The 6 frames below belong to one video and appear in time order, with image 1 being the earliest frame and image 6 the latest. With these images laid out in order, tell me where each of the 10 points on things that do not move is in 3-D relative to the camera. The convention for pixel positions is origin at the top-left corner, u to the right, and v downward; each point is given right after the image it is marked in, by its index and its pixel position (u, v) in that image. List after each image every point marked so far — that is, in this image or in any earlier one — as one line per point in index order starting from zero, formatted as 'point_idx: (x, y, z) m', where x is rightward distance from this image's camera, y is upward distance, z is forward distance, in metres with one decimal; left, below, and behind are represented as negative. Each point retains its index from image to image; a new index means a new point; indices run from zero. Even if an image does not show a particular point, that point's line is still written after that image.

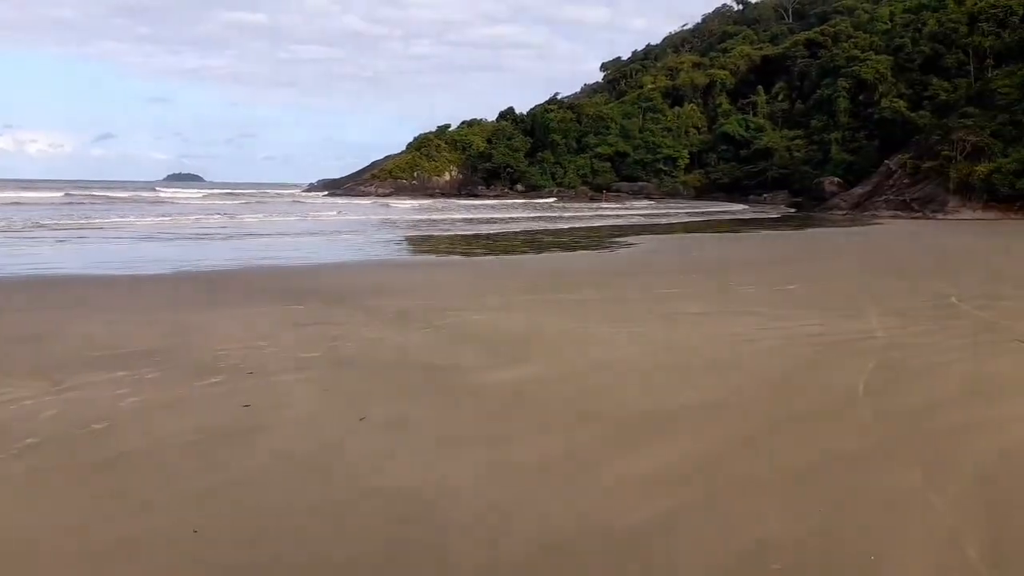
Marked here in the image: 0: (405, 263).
0: (-1.7, +0.4, +12.4) m
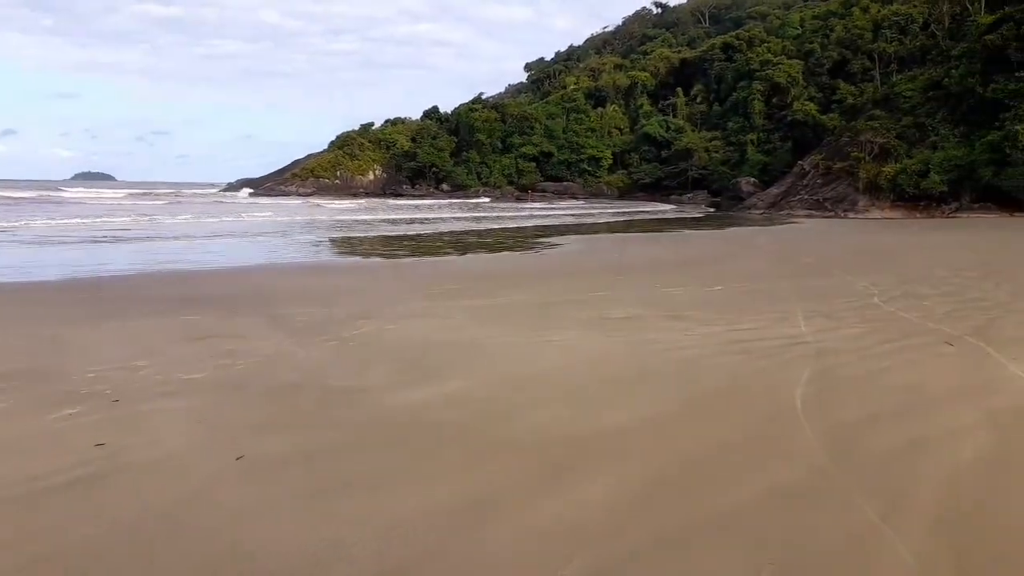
0: (-2.8, +0.3, +11.9) m
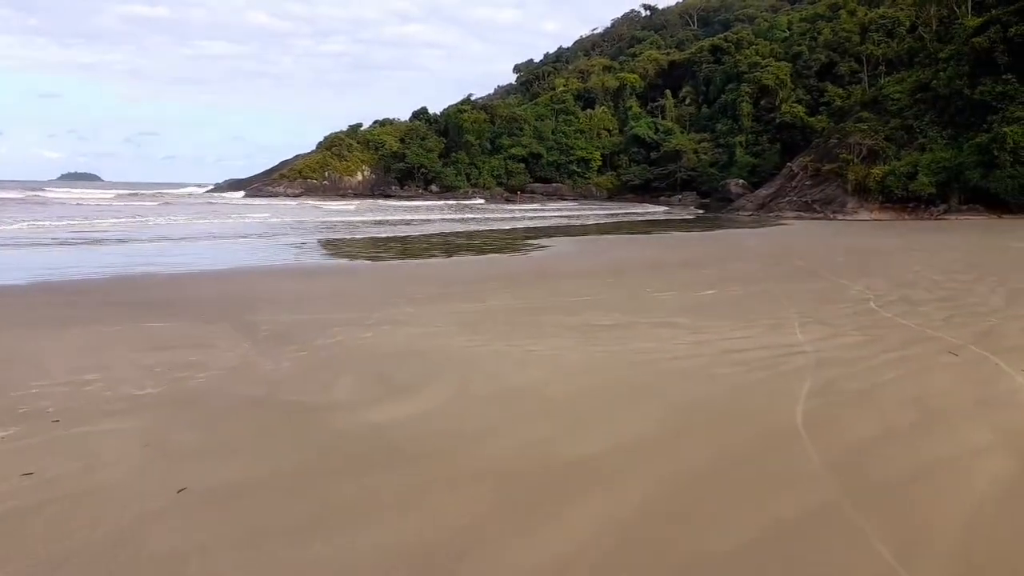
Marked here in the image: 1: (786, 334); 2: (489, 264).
0: (-3.1, +0.3, +11.6) m
1: (+1.8, -0.3, +5.1) m
2: (-0.4, +0.4, +12.6) m
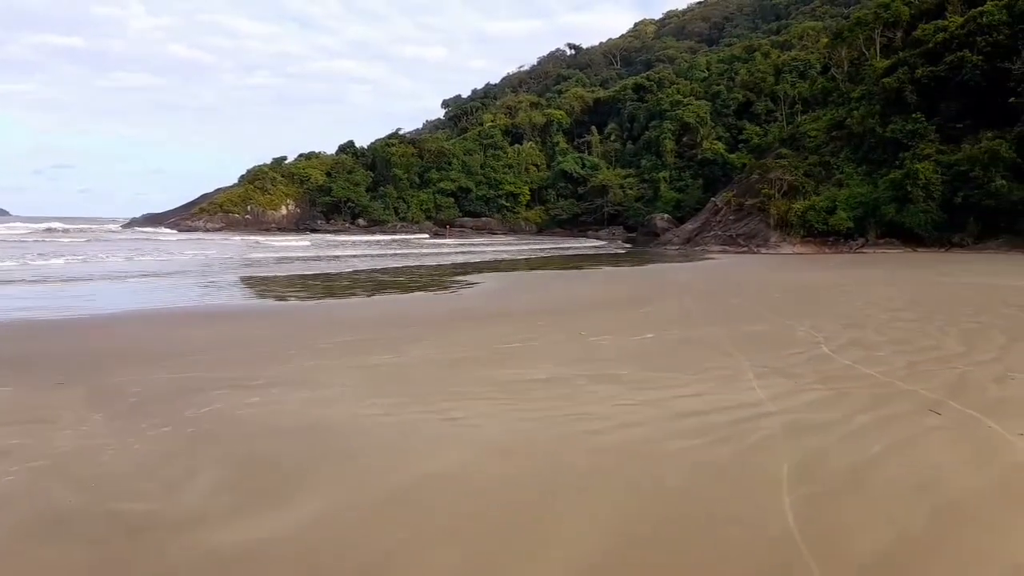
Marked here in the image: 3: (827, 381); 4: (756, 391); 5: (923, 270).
0: (-4.1, -0.3, +10.6) m
1: (+1.3, -0.6, +4.5) m
2: (-1.5, -0.2, +11.7) m
3: (+1.9, -0.6, +4.7) m
4: (+1.4, -0.6, +4.4) m
5: (+9.0, +0.4, +16.9) m
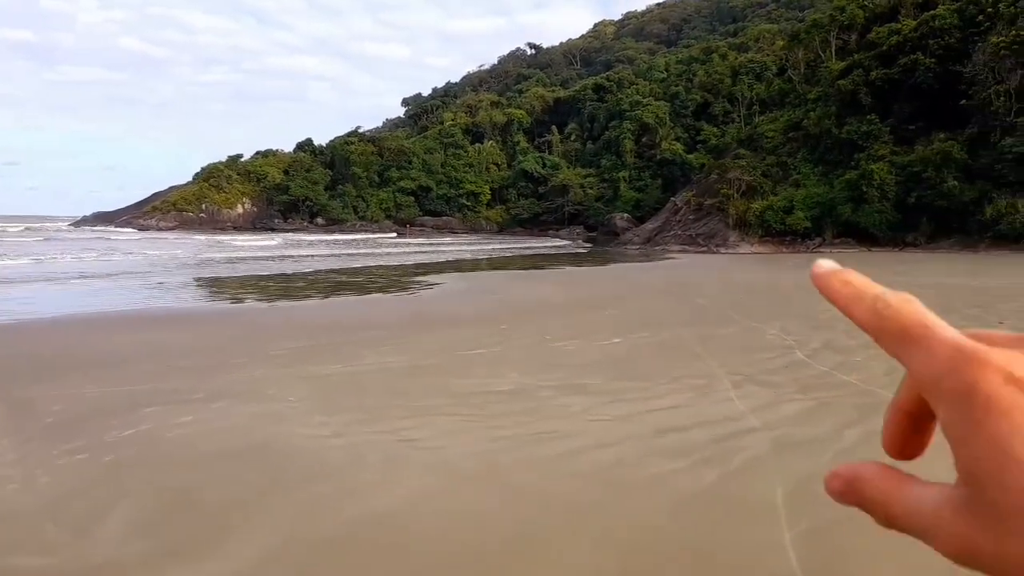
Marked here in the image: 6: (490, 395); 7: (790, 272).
0: (-4.6, -0.4, +10.0) m
1: (+1.1, -0.6, +4.2) m
2: (-2.1, -0.3, +11.3) m
3: (+1.7, -0.6, +4.5) m
4: (+1.2, -0.6, +4.1) m
5: (+8.1, +0.4, +17.0) m
6: (-0.1, -0.6, +4.4) m
7: (+6.0, +0.3, +16.7) m
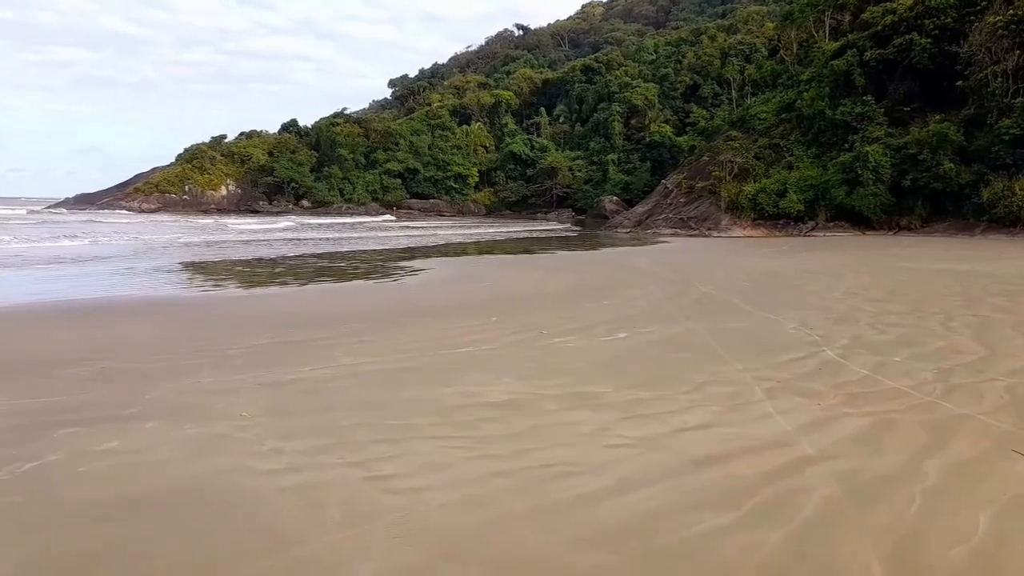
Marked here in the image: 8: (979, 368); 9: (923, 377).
0: (-4.7, -0.2, +9.2) m
1: (+1.1, -0.6, +3.5) m
2: (-2.2, -0.1, +10.6) m
3: (+1.7, -0.6, +3.8) m
4: (+1.2, -0.6, +3.5) m
5: (+7.9, +0.7, +16.4) m
6: (-0.1, -0.6, +3.7) m
7: (+5.8, +0.6, +16.0) m
8: (+2.8, -0.5, +4.7) m
9: (+2.3, -0.5, +4.4) m
